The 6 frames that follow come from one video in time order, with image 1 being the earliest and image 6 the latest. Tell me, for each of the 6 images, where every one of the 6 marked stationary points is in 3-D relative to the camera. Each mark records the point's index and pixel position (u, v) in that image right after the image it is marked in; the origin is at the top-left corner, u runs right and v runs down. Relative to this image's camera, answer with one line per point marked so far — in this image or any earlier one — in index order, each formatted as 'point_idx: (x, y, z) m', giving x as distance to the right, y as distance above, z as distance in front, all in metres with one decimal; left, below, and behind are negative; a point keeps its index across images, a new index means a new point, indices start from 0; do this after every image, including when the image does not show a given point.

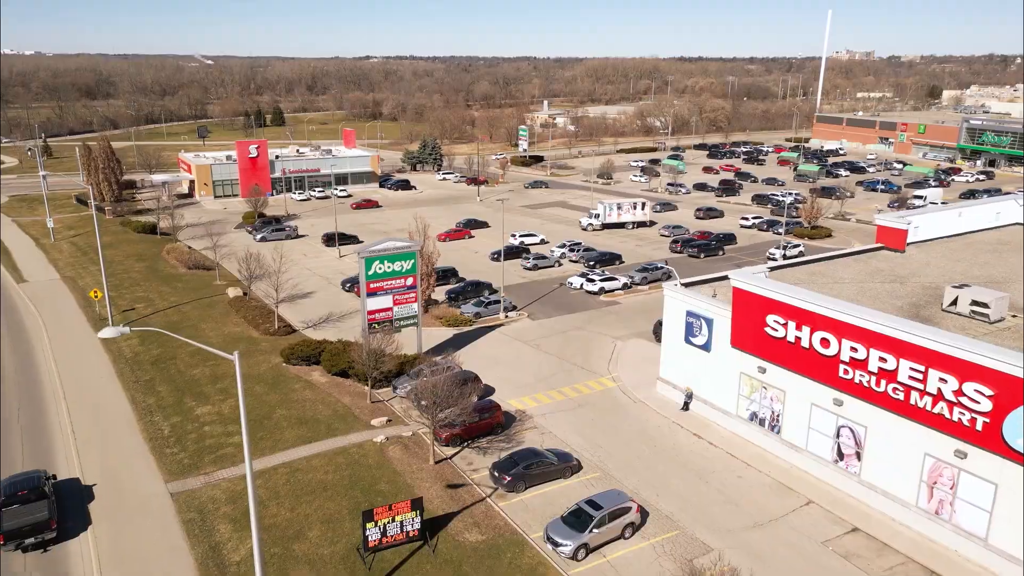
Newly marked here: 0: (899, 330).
0: (+9.6, -1.1, +17.7) m
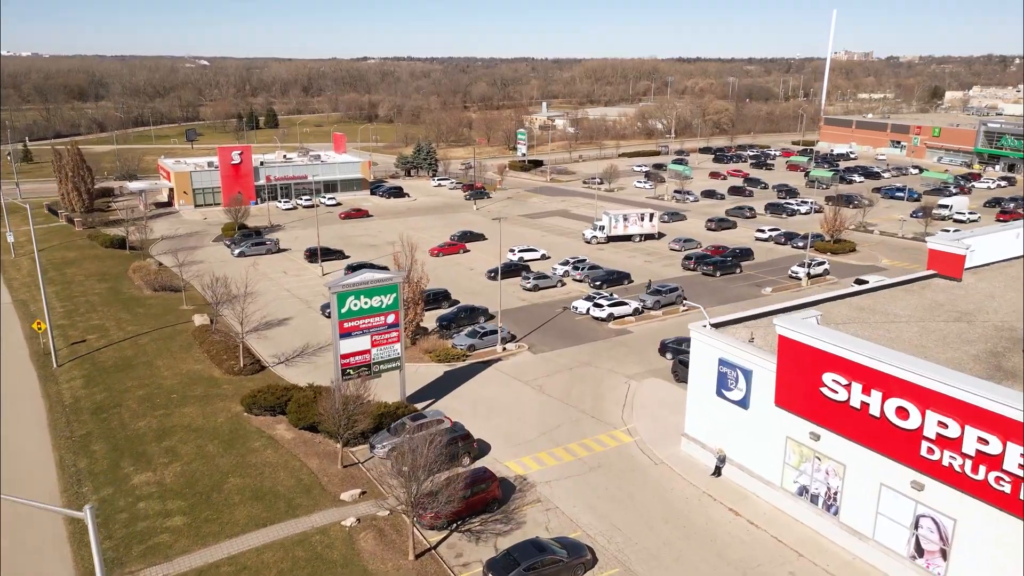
0: (+9.6, -2.3, +13.8) m
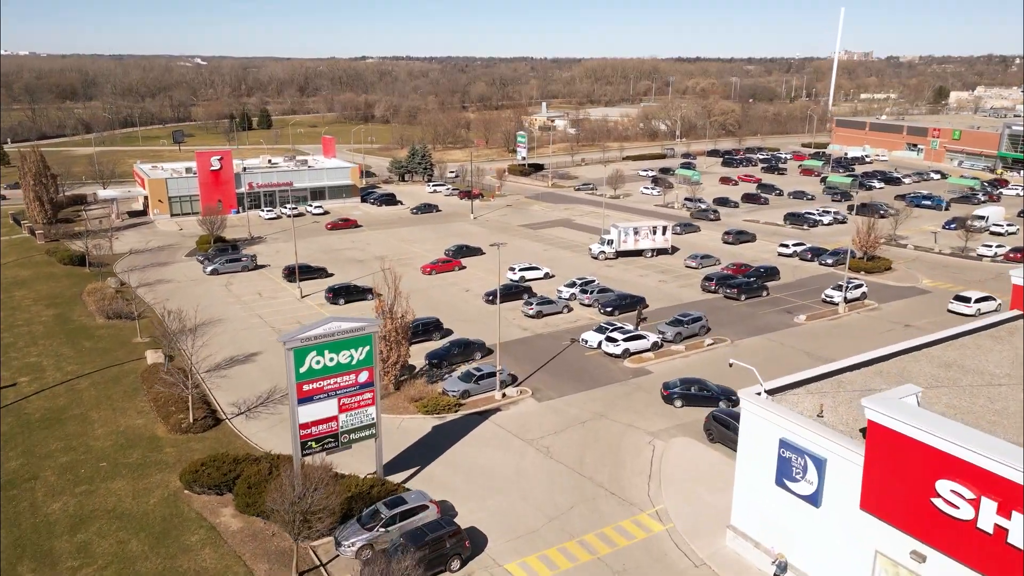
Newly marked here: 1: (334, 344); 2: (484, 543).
0: (+9.6, -3.6, +9.4) m
1: (-4.5, -1.4, +18.1) m
2: (-0.7, -6.4, +17.9) m
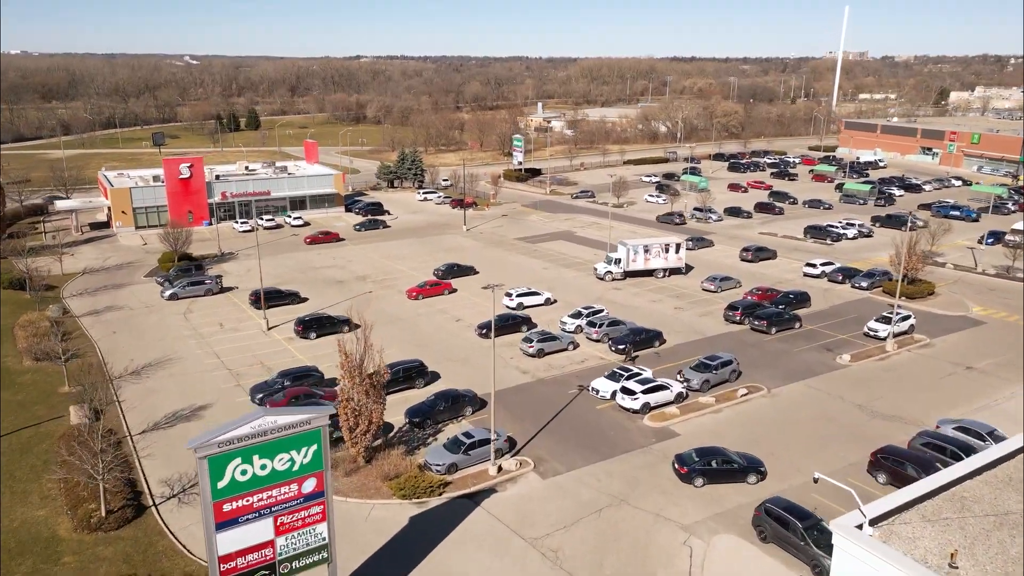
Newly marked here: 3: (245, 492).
0: (+9.7, -5.1, +4.6) m
1: (-4.5, -2.9, +13.2) m
2: (-0.7, -7.9, +13.0) m
3: (-4.9, -3.7, +13.1) m
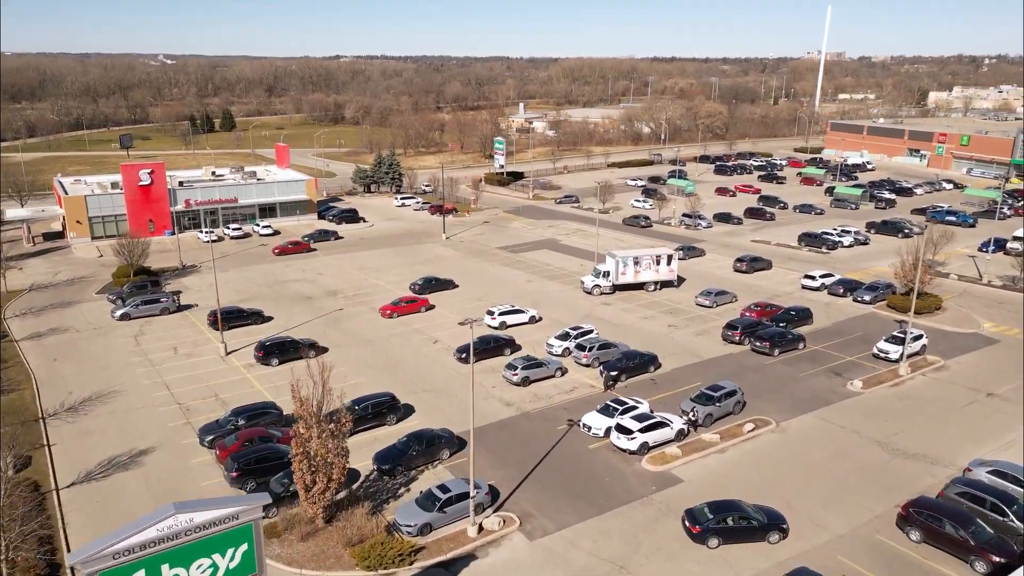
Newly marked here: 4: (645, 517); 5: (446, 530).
0: (+9.6, -5.9, +2.1) m
1: (-4.8, -3.8, +10.3) m
2: (-1.0, -8.7, +10.3) m
3: (-5.2, -4.6, +10.3) m
4: (+3.6, -6.2, +19.3) m
5: (-1.8, -6.4, +18.7) m
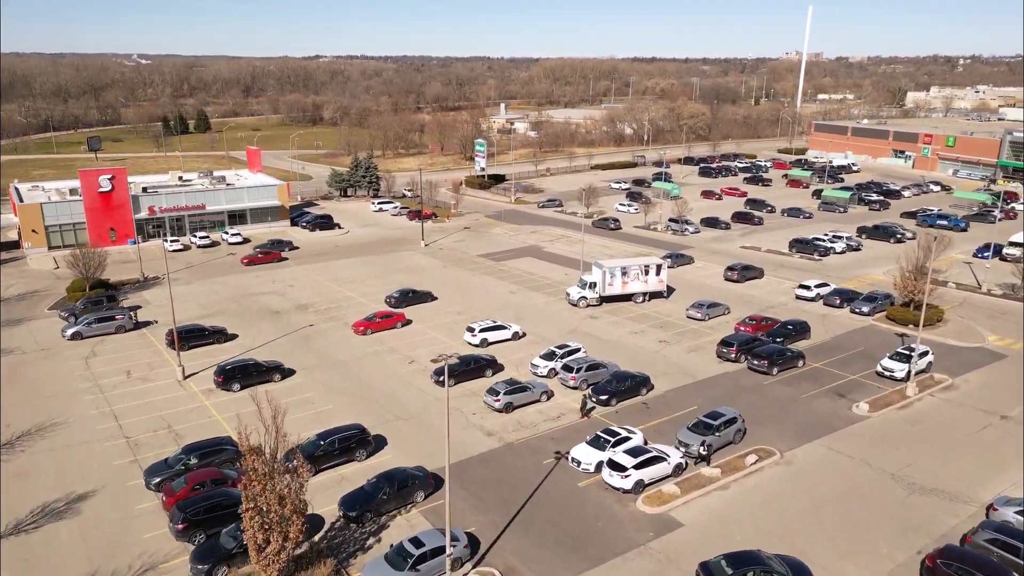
0: (+9.6, -6.5, +0.2) m
1: (-5.0, -4.5, +8.1) m
2: (-1.2, -9.4, +8.1) m
3: (-5.4, -5.3, +8.0) m
4: (+3.2, -6.8, +17.2) m
5: (-2.2, -7.0, +16.6) m
